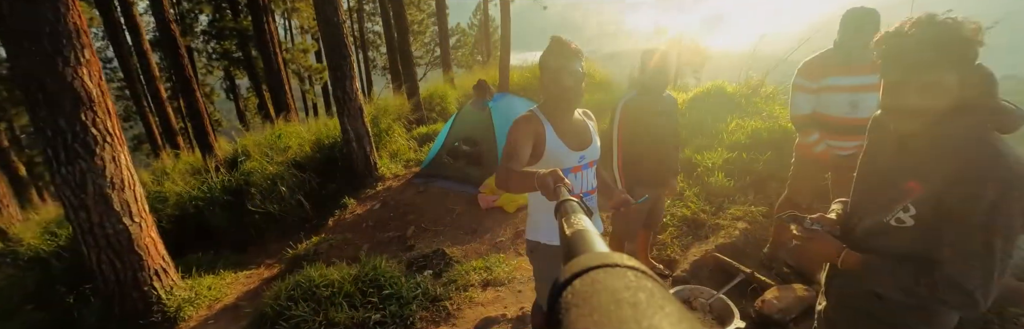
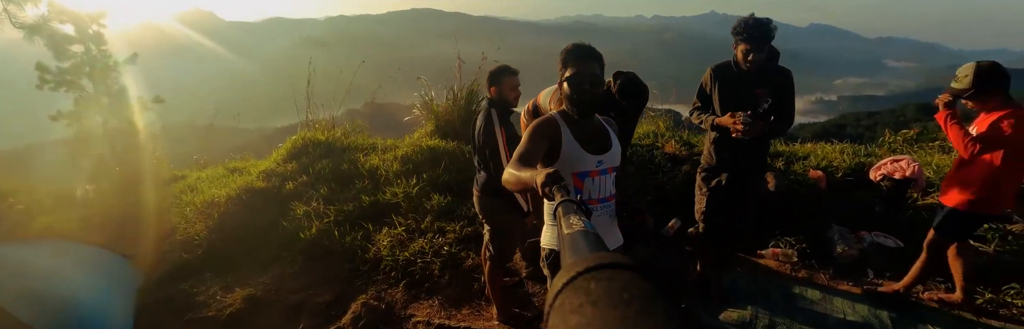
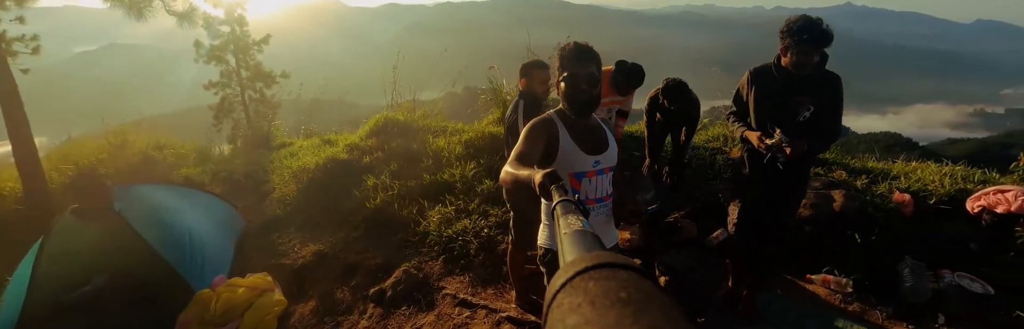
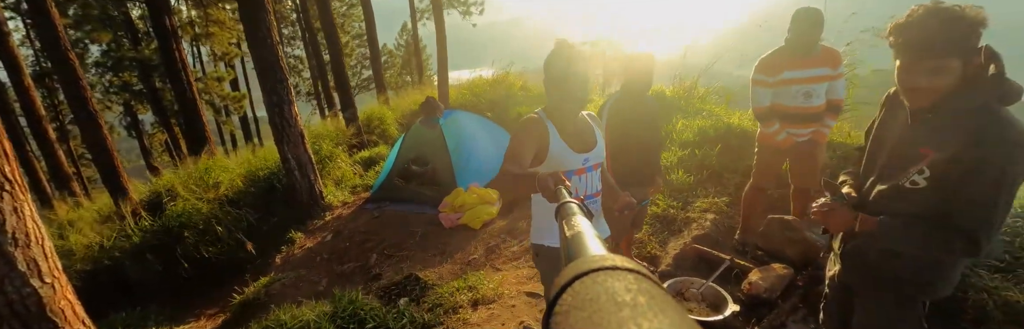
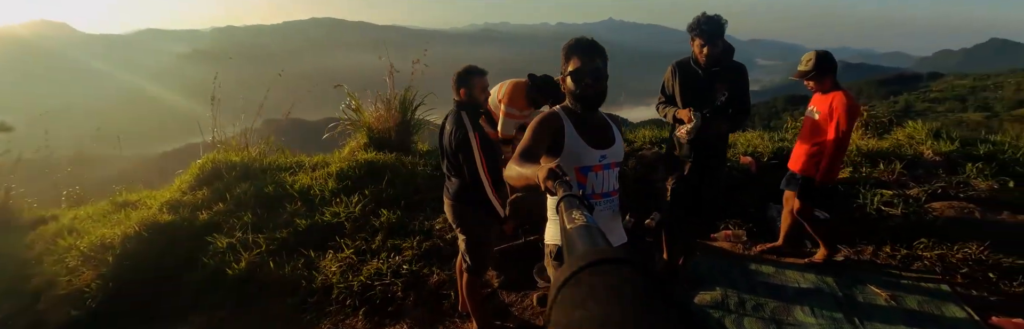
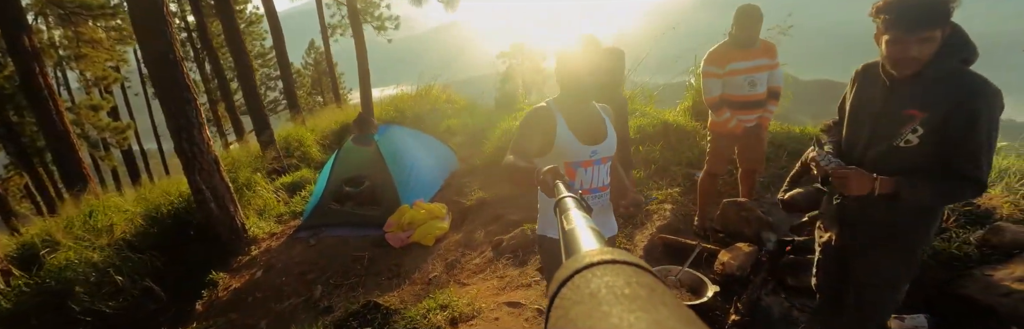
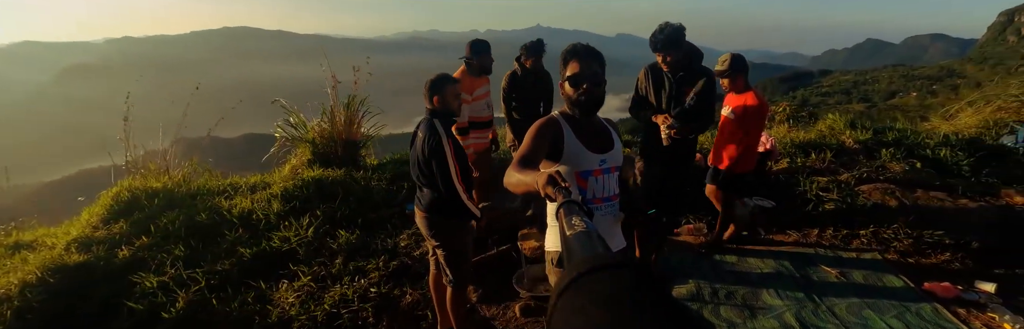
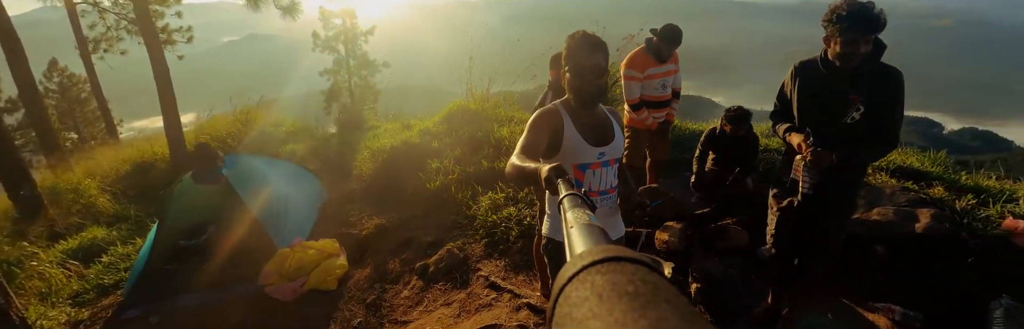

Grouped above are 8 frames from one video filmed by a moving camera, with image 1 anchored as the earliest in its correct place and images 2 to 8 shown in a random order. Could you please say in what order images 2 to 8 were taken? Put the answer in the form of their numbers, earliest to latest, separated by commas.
4, 6, 8, 3, 2, 5, 7
